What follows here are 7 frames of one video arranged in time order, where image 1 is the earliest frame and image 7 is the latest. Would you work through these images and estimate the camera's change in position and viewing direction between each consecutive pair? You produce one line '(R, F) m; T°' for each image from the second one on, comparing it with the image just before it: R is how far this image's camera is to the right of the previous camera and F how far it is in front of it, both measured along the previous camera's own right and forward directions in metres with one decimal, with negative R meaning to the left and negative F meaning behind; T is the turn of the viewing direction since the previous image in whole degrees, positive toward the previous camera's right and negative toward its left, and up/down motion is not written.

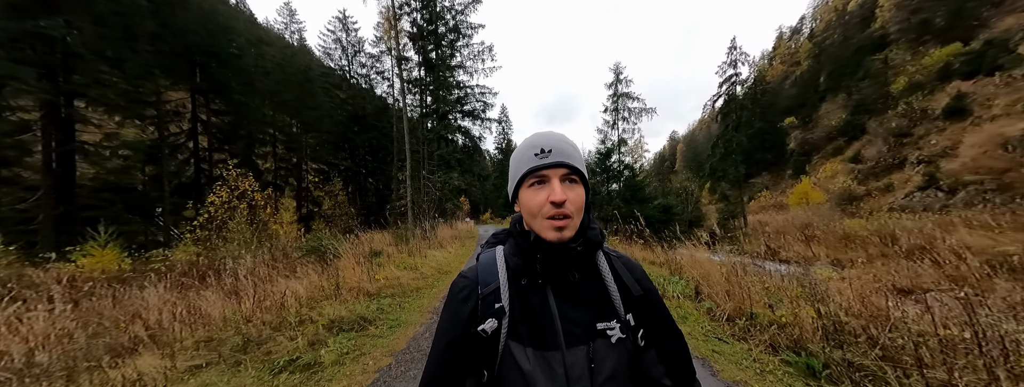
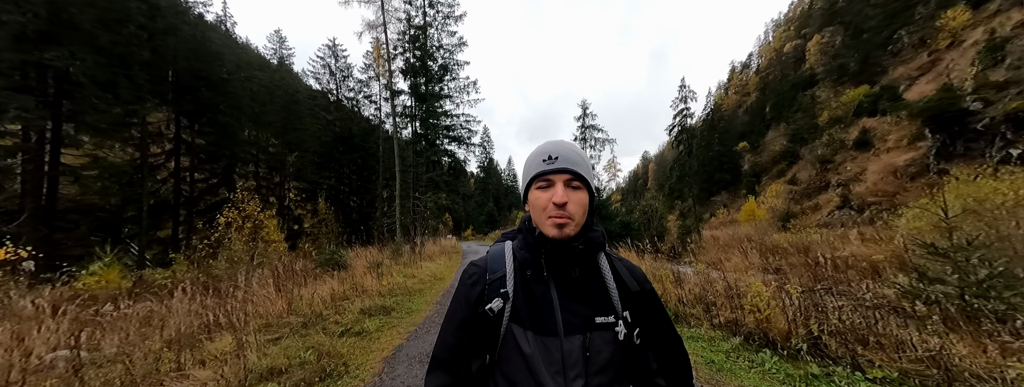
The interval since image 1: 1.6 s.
(-0.1, -1.4) m; +4°
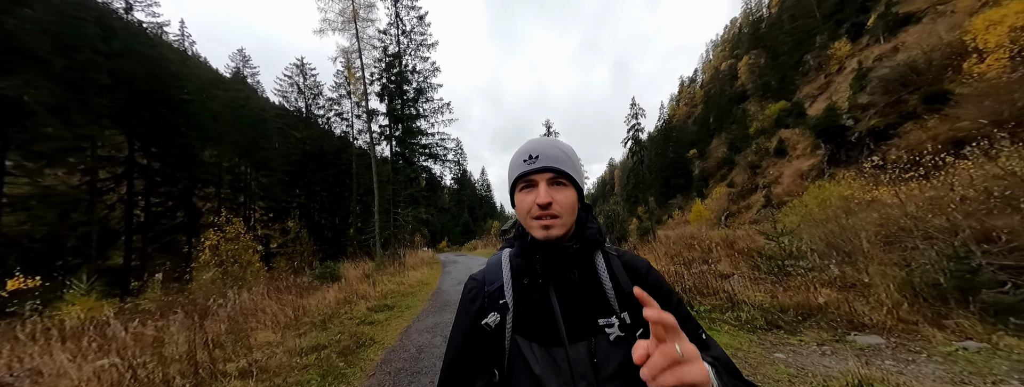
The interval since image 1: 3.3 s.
(-0.1, -1.3) m; +6°
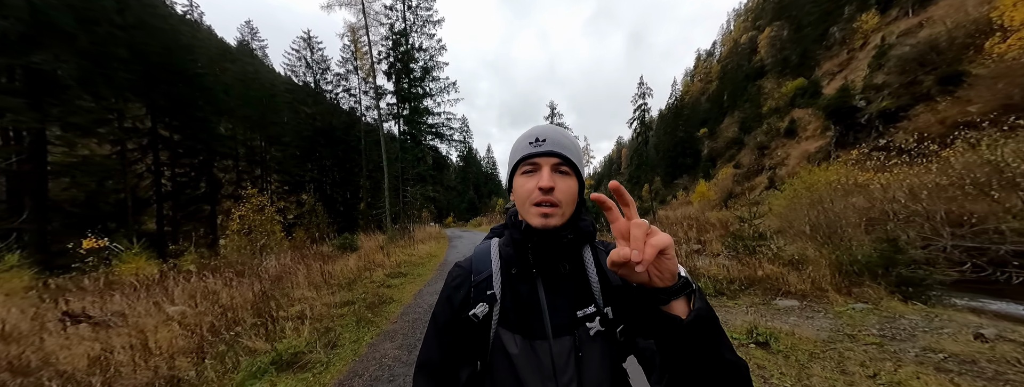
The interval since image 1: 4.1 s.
(+0.2, -0.5) m; -2°
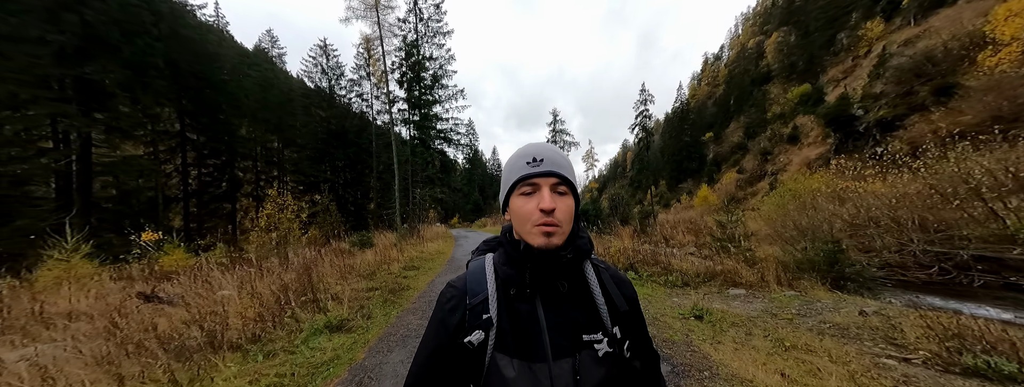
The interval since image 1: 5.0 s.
(+0.1, -0.7) m; -1°
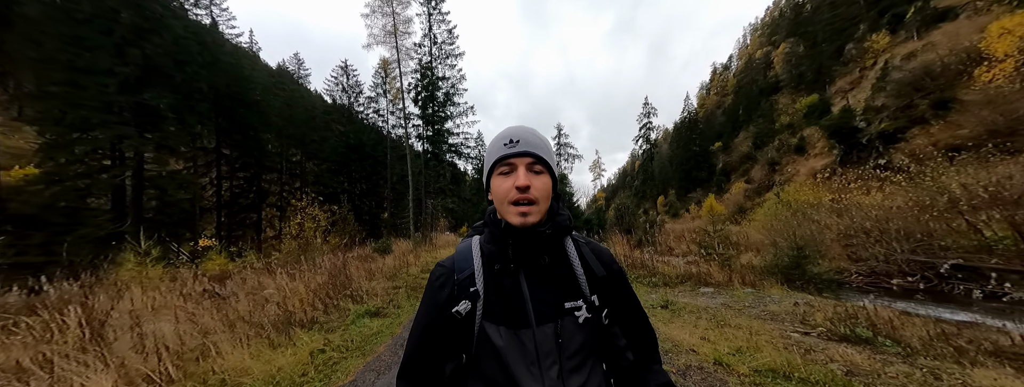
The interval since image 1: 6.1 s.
(+0.1, -0.7) m; -2°
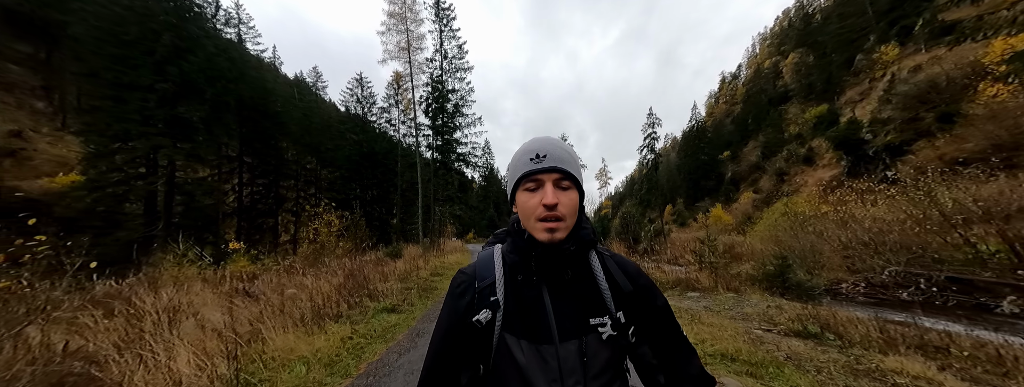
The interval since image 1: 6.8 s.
(+0.1, -0.4) m; -2°
